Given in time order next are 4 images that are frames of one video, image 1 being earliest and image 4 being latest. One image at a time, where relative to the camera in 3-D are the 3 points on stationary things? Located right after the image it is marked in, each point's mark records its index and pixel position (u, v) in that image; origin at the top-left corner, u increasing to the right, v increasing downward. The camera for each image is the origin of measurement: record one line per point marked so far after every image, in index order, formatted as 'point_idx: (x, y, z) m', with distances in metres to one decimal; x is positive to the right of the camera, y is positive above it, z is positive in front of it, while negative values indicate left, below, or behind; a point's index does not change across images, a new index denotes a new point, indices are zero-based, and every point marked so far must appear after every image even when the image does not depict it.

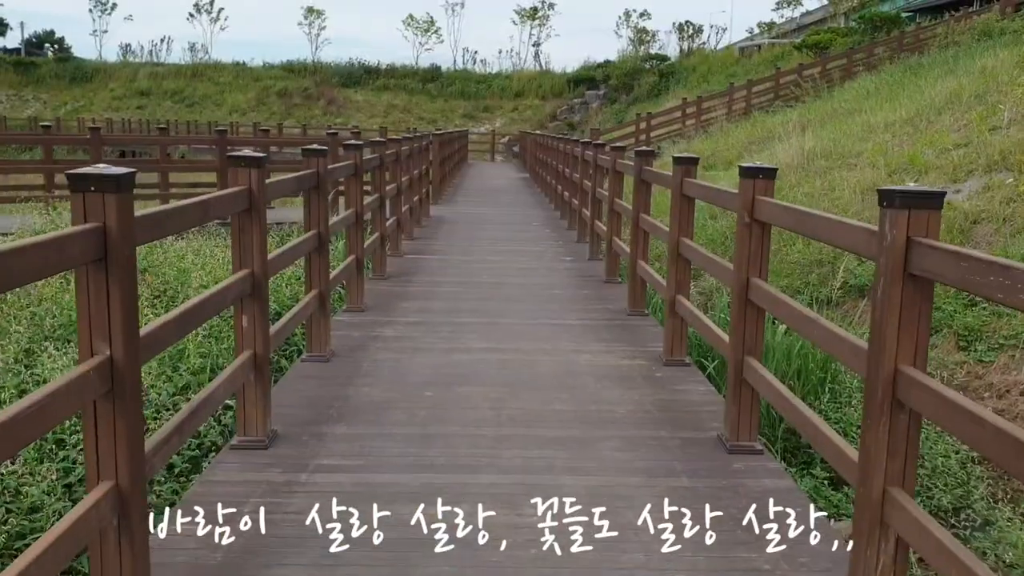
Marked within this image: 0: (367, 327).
0: (-0.9, -0.2, +5.6) m
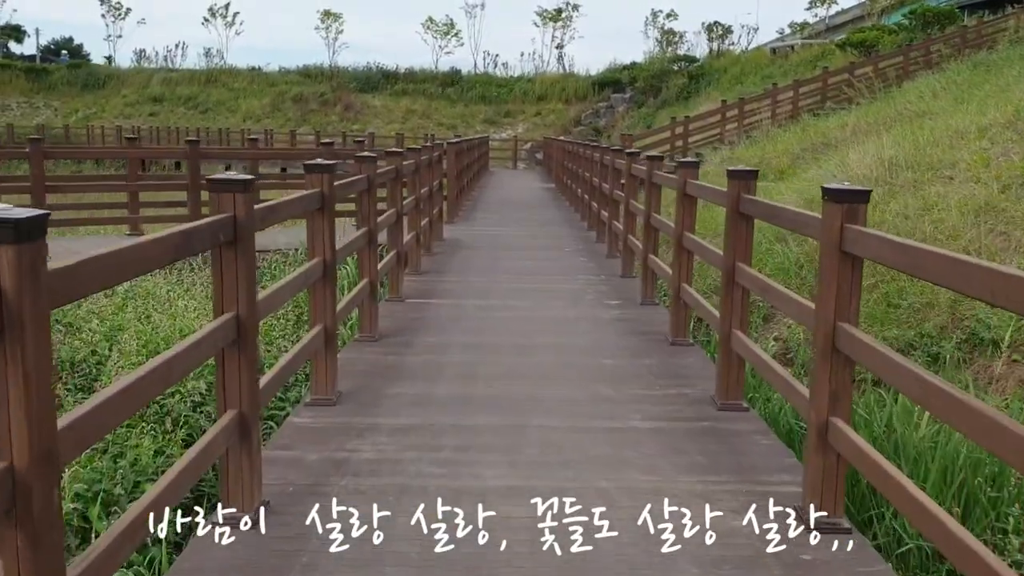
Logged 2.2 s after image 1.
0: (-0.7, -0.6, +3.8) m
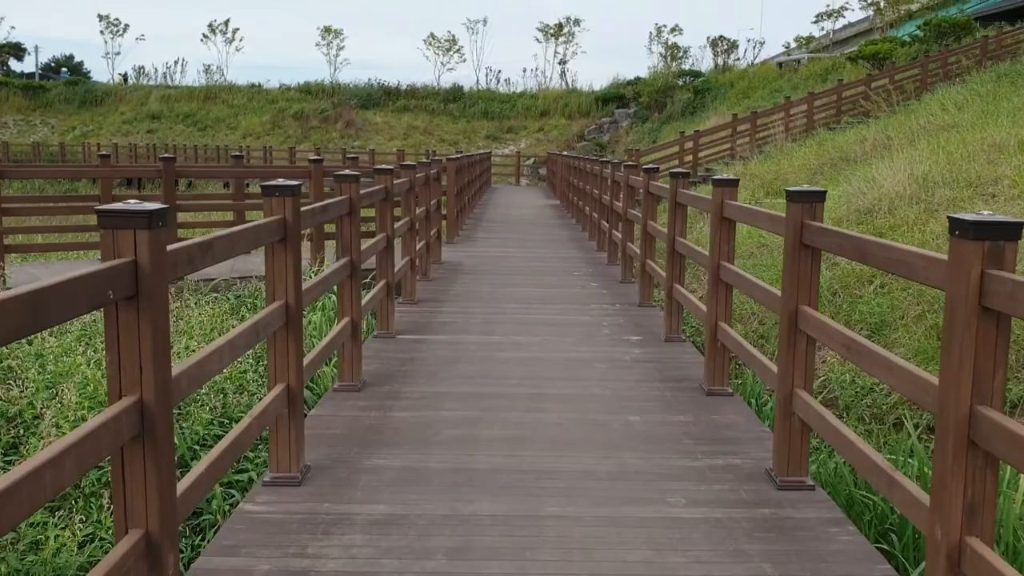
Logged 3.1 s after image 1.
0: (-0.7, -0.8, +2.9) m
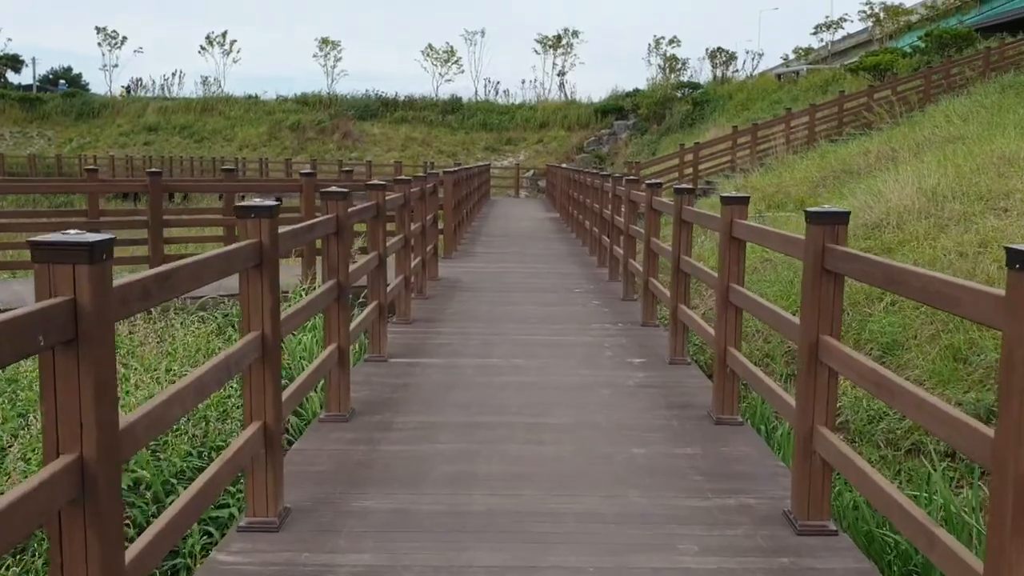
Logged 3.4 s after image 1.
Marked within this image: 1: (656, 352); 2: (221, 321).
0: (-0.7, -0.9, +2.7) m
1: (+0.9, -0.4, +6.0) m
2: (-2.4, -0.3, +7.6) m
